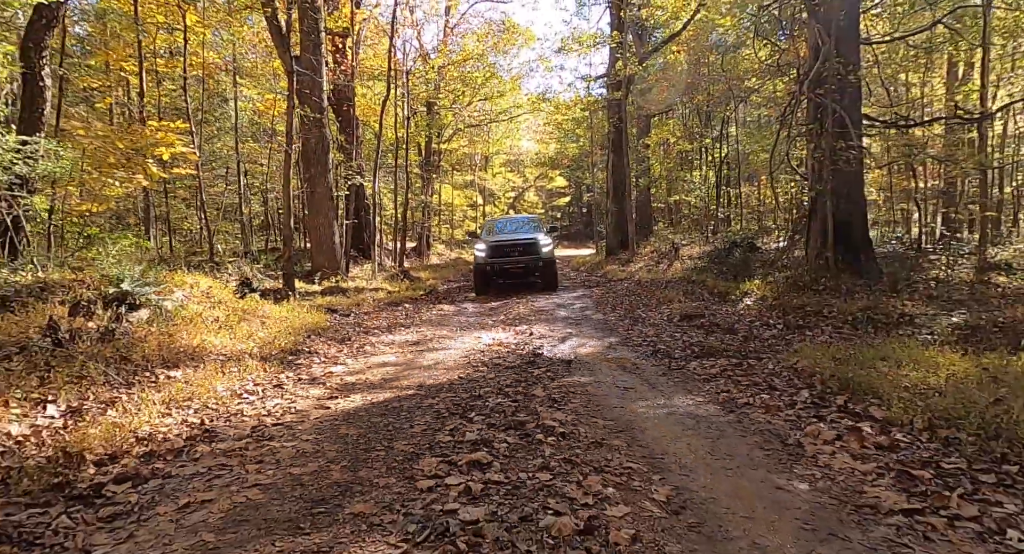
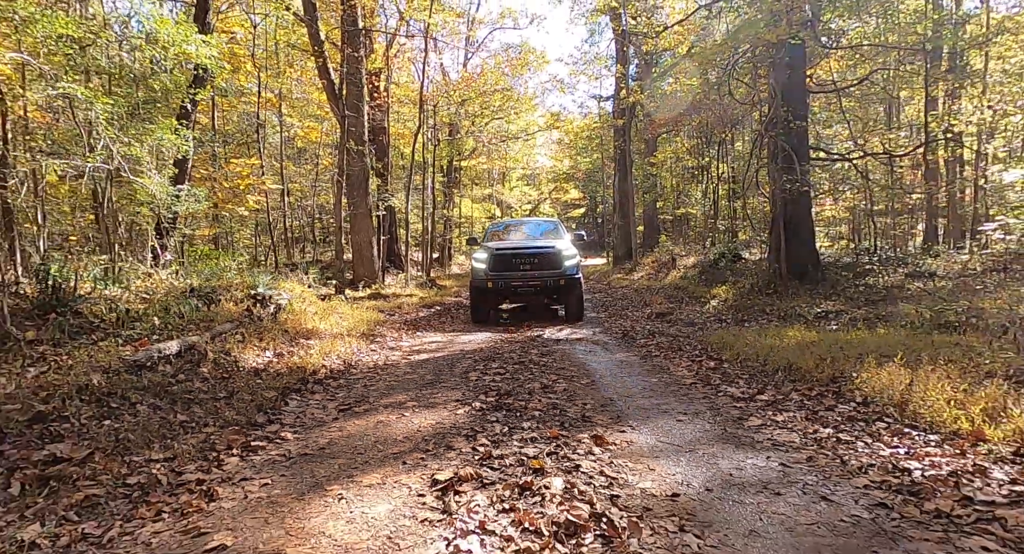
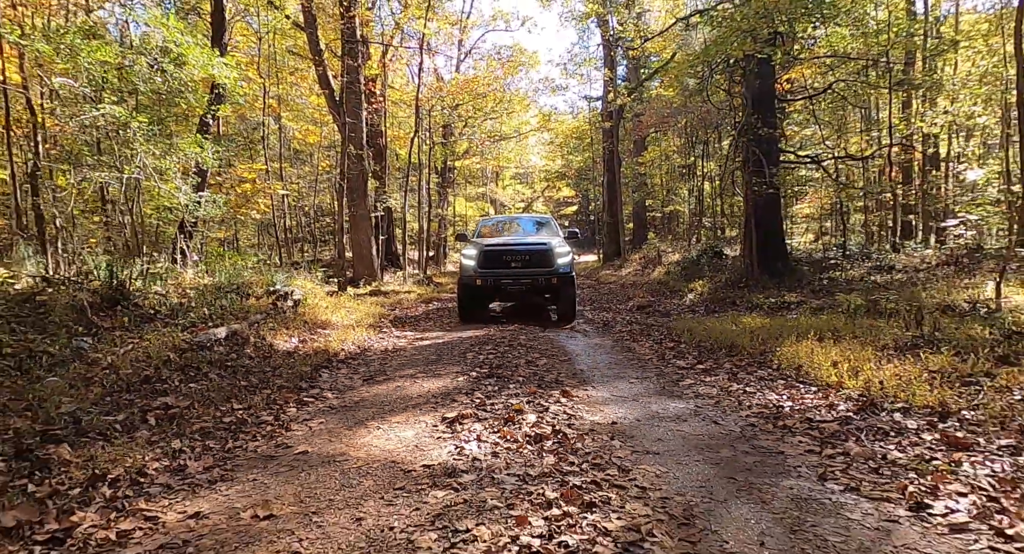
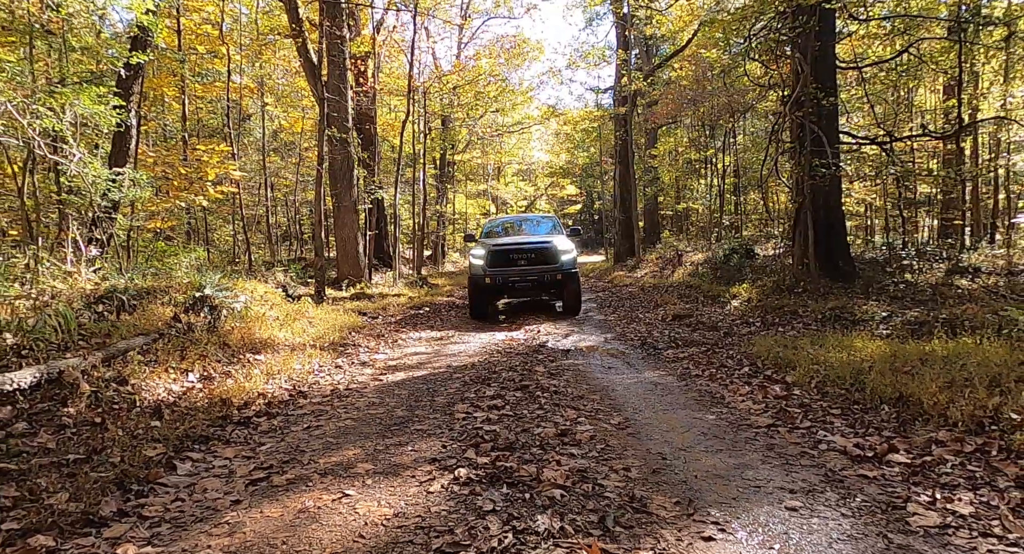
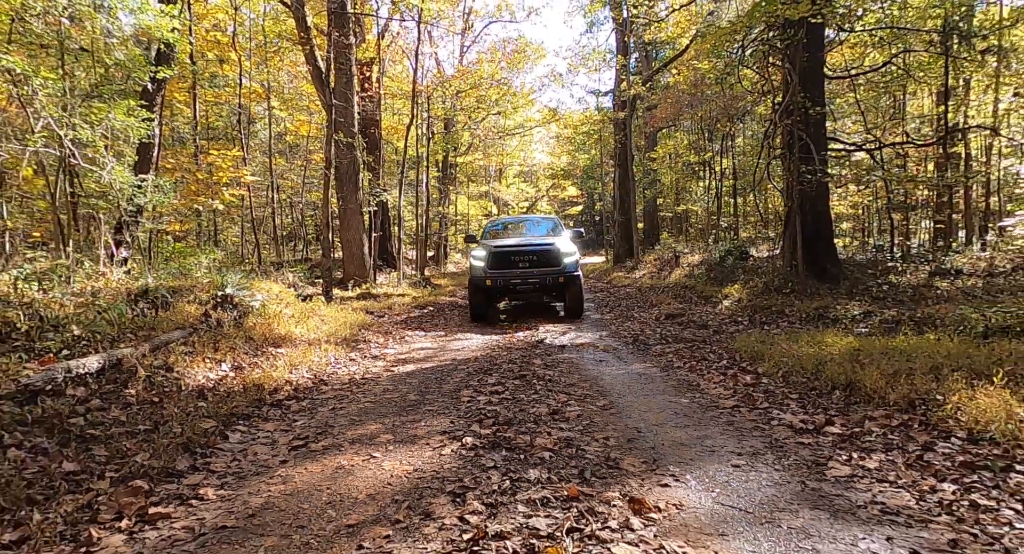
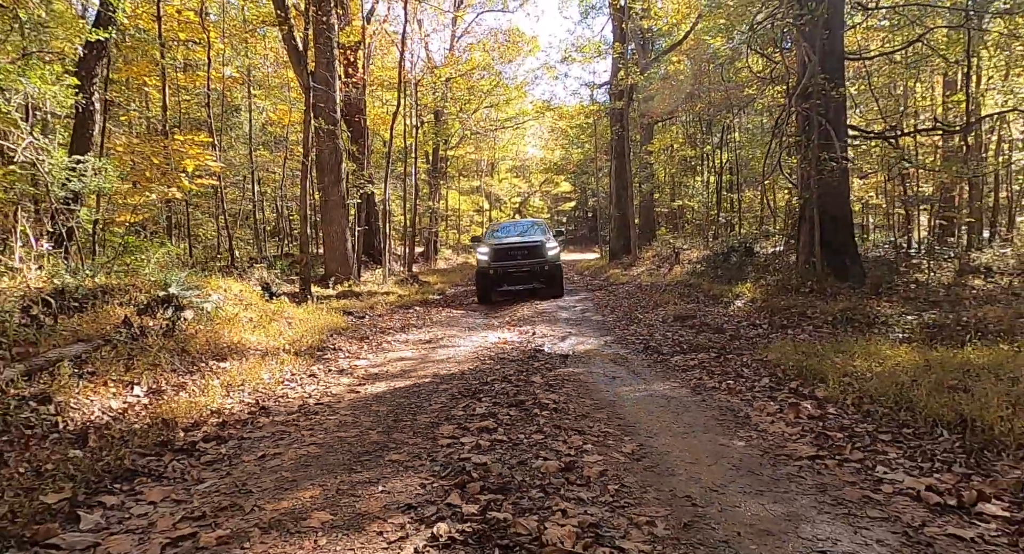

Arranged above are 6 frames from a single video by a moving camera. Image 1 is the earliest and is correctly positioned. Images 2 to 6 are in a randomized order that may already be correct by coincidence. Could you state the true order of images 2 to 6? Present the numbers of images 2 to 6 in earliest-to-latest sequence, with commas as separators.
6, 4, 5, 2, 3
